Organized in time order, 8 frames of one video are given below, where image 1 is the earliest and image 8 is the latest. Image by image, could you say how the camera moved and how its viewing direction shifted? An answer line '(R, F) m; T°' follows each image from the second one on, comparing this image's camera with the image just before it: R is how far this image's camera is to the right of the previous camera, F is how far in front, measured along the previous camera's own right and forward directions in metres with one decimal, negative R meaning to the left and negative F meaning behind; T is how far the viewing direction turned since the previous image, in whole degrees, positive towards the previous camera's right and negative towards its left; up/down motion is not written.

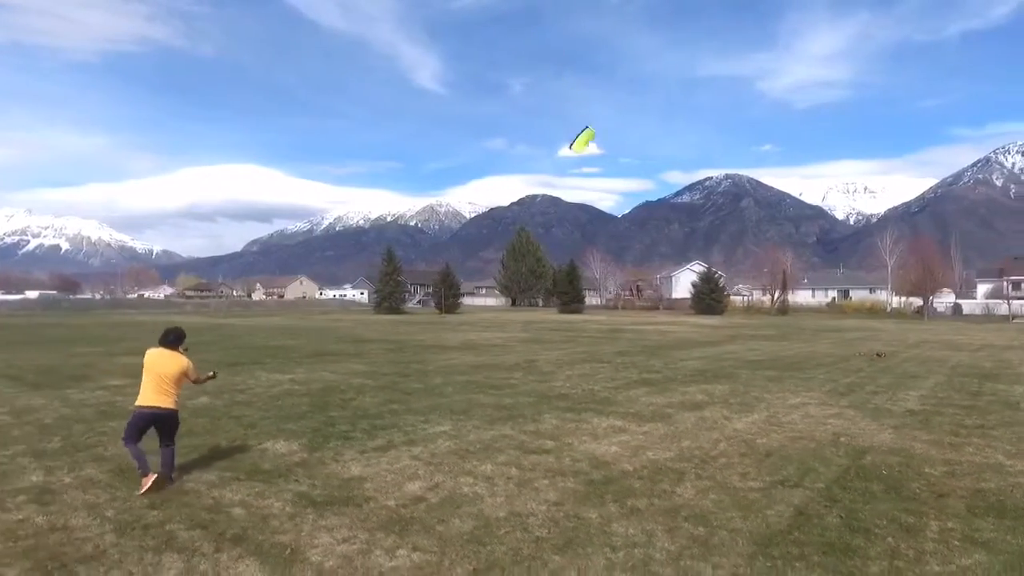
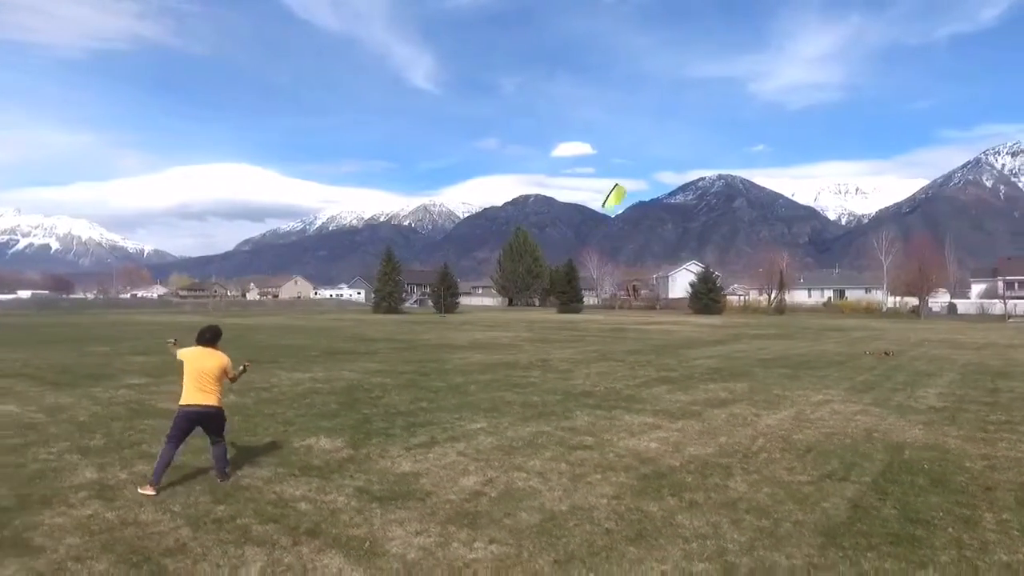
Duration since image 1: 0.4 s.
(-0.5, -0.1) m; +1°
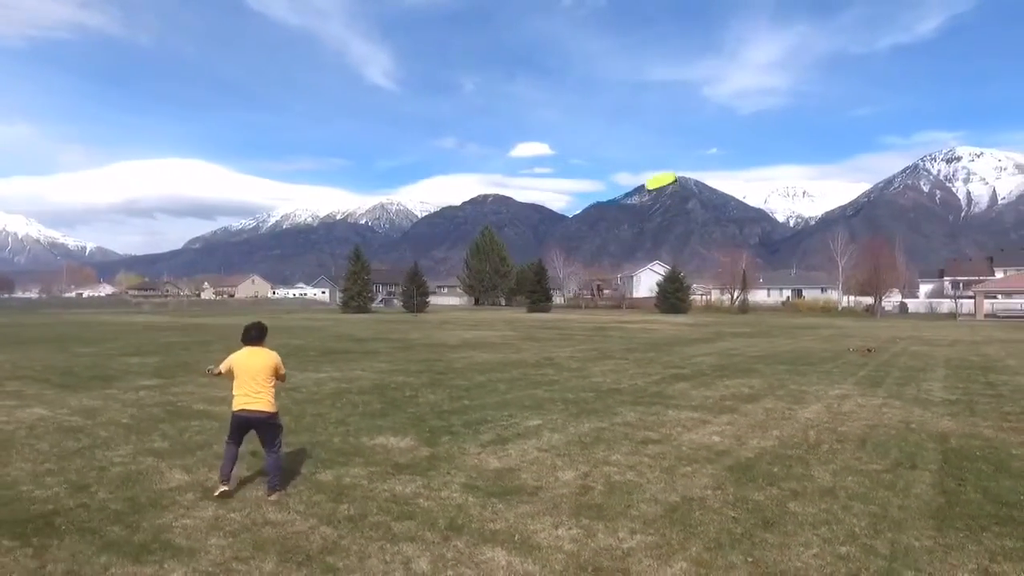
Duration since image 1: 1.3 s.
(-1.1, -0.1) m; +4°
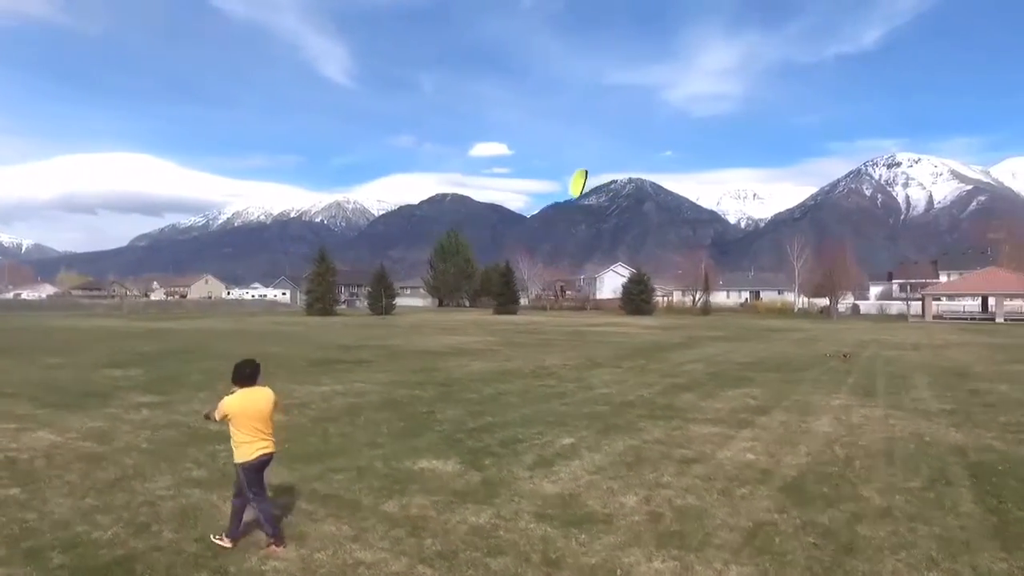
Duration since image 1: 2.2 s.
(-0.9, 0.0) m; +4°
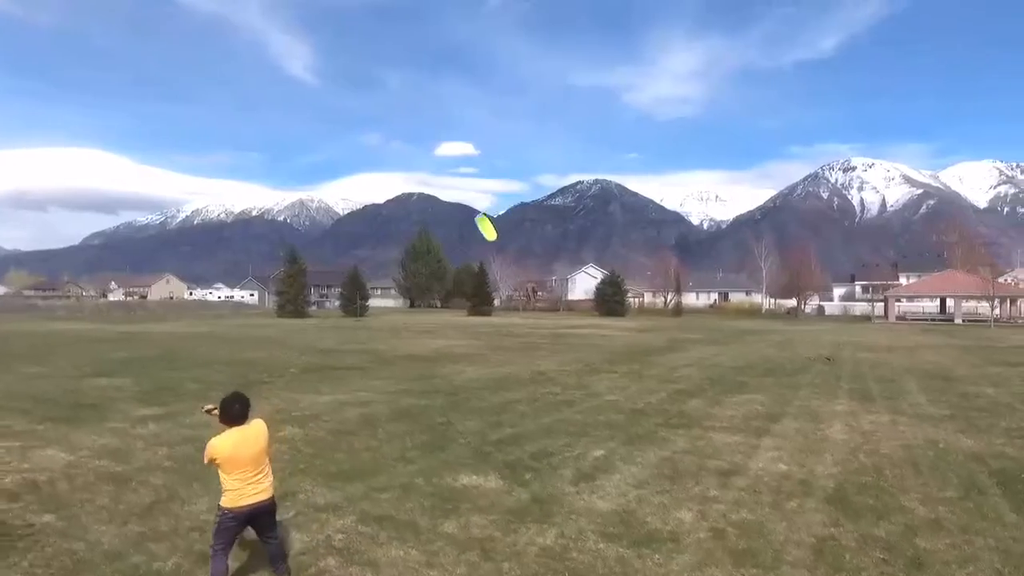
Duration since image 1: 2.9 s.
(-0.7, +0.1) m; +3°
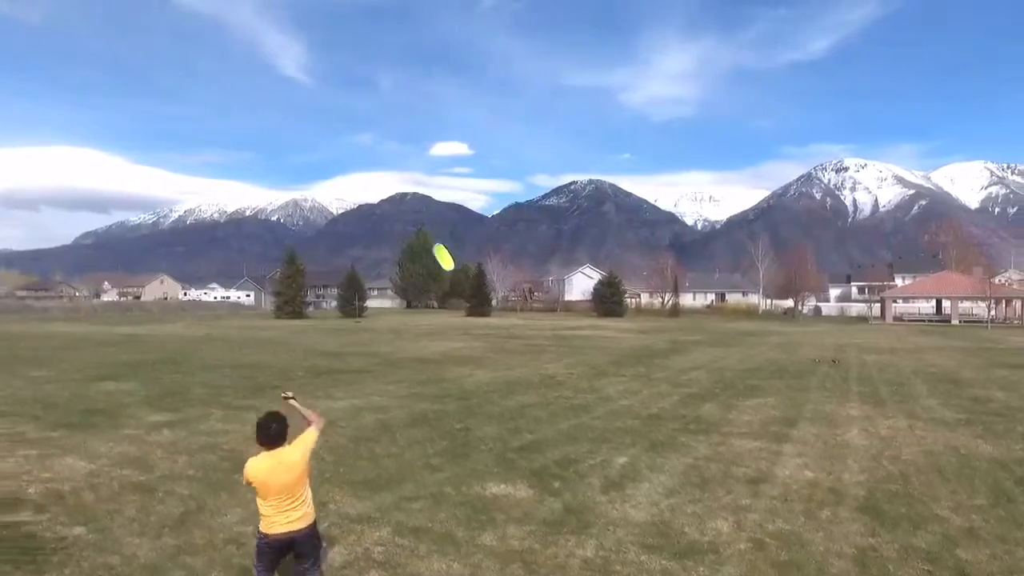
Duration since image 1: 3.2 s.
(-0.3, 0.0) m; +1°
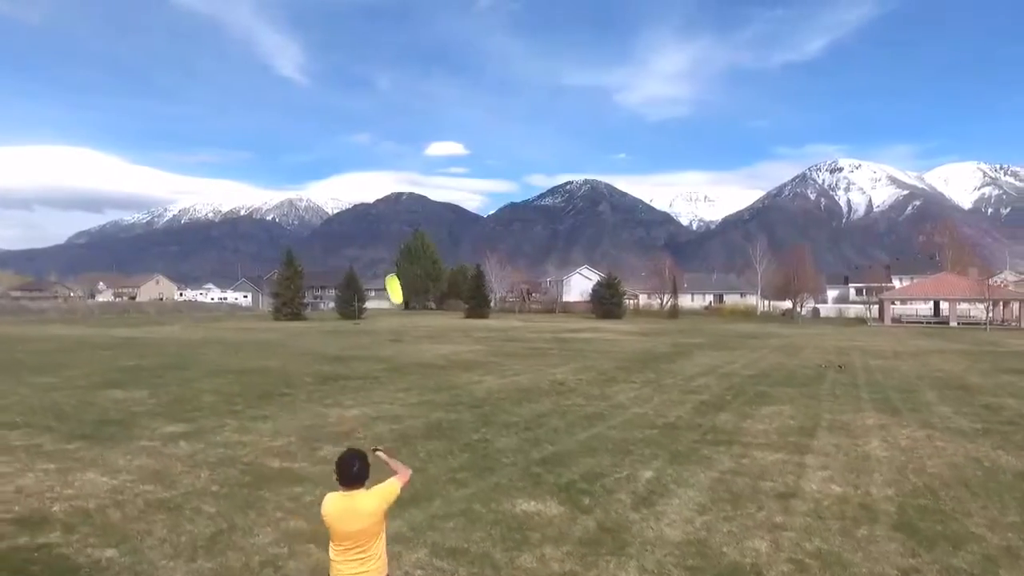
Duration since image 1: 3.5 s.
(-0.3, +0.1) m; +1°
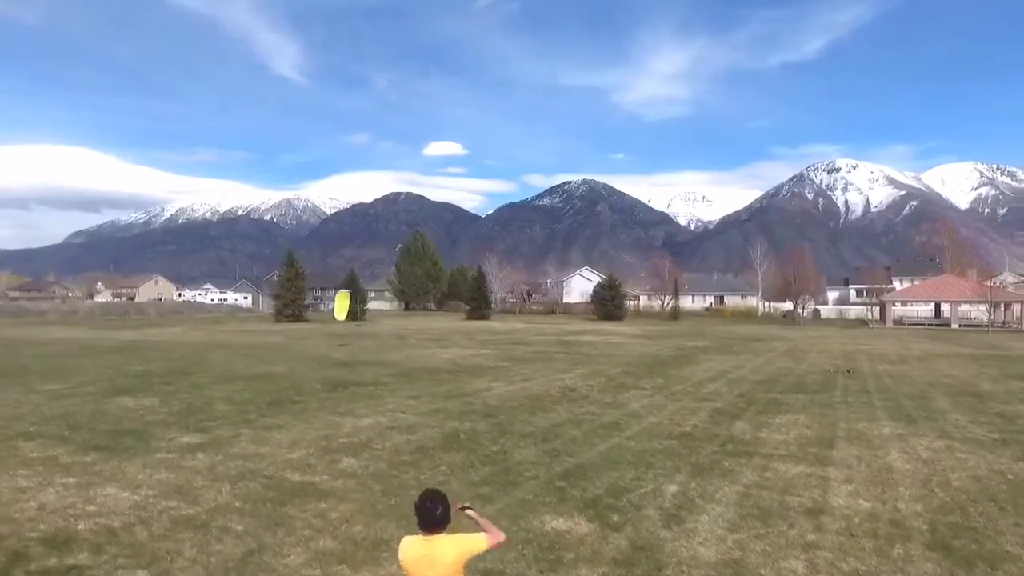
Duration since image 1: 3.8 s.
(-0.3, +0.1) m; 0°
